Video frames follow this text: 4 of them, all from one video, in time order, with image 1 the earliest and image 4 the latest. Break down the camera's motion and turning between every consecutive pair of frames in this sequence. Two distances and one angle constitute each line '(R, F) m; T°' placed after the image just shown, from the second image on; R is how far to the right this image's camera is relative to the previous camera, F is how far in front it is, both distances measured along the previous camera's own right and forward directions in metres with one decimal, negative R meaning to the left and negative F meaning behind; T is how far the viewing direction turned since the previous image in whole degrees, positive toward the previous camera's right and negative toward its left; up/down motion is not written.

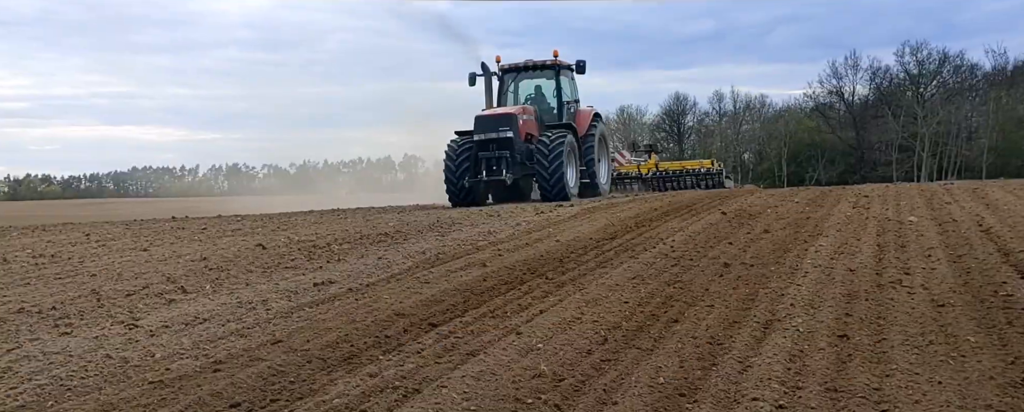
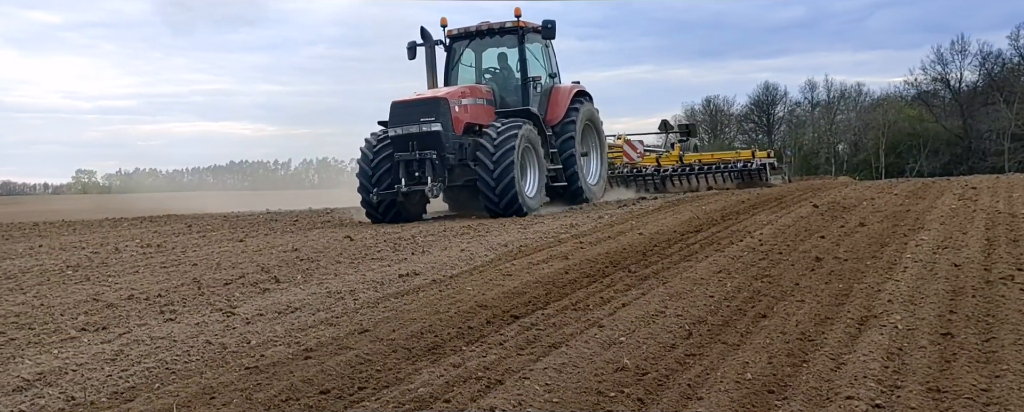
(+0.1, 0.0) m; -6°
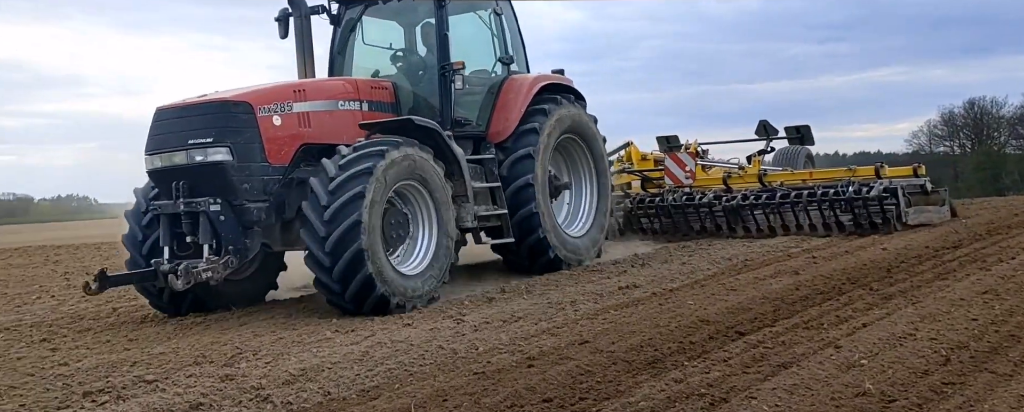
(+0.3, +0.1) m; -18°
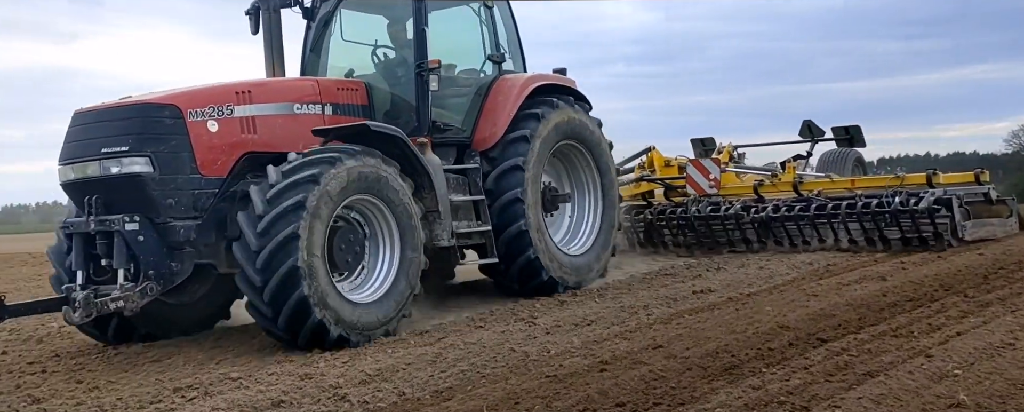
(+0.2, +0.1) m; -7°
